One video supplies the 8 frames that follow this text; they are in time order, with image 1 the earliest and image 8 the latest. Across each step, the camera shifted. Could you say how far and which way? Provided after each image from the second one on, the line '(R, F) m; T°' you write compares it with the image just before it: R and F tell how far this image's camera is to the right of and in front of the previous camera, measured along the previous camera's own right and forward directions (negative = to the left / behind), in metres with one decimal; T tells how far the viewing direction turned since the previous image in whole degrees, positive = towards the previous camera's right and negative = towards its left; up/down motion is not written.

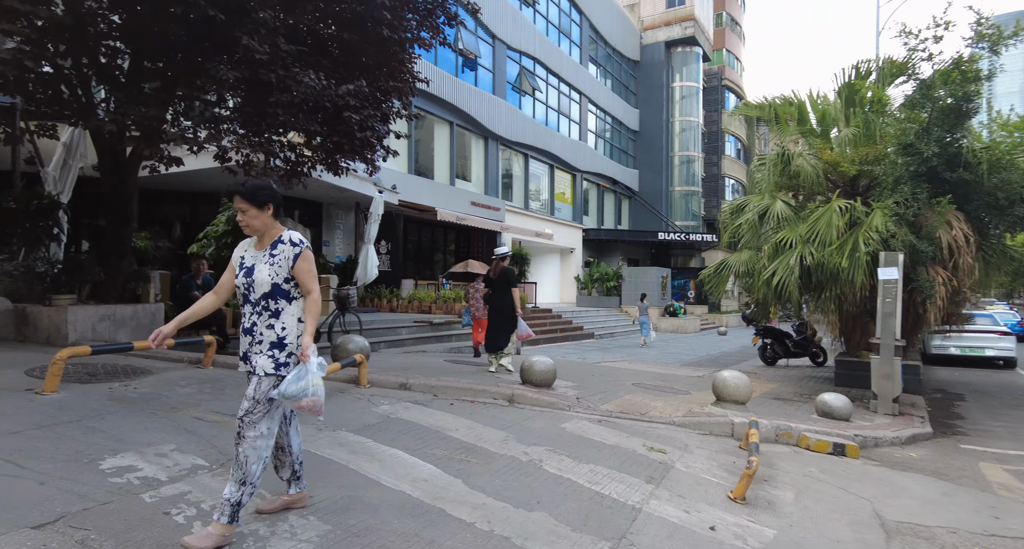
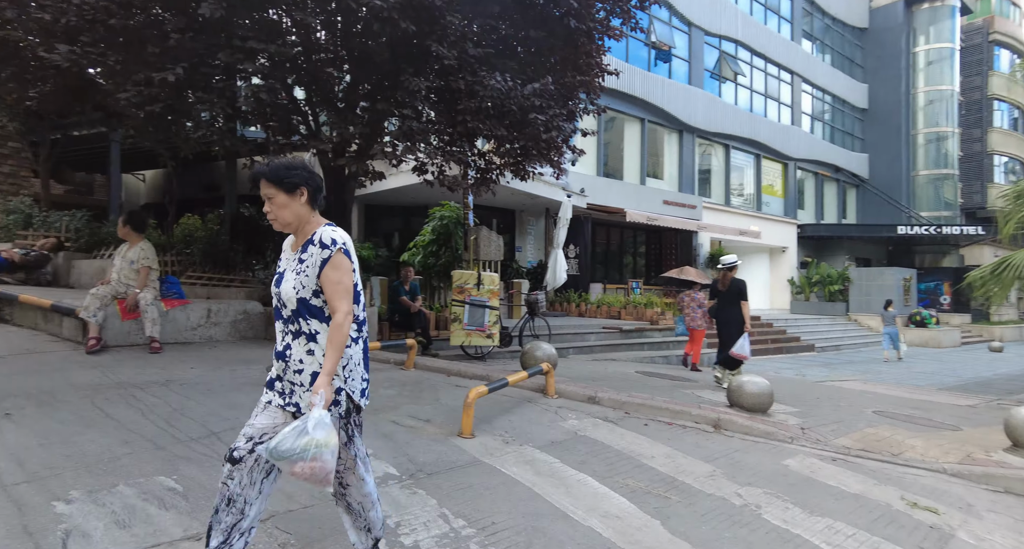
(-0.1, +0.5) m; -20°
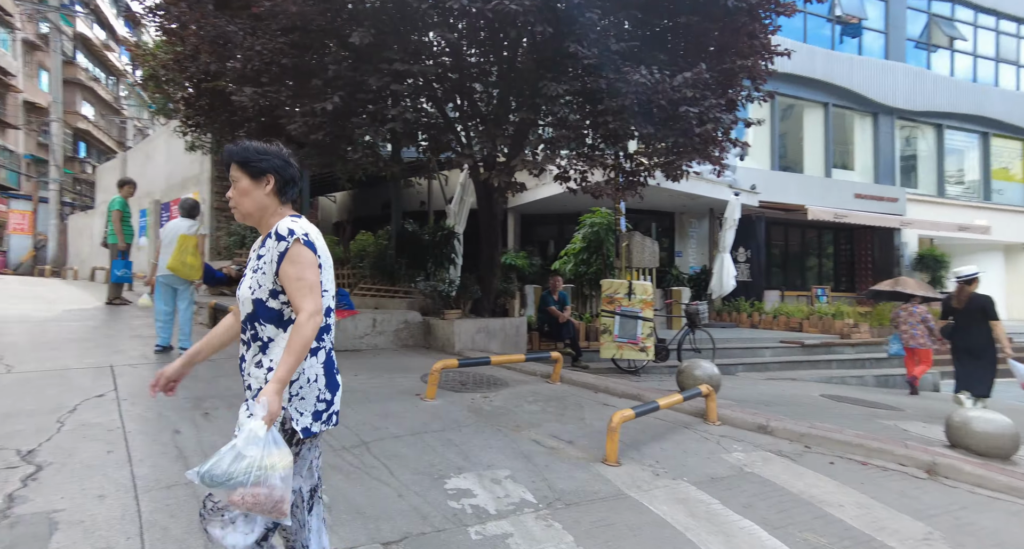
(+0.1, +0.3) m; -17°
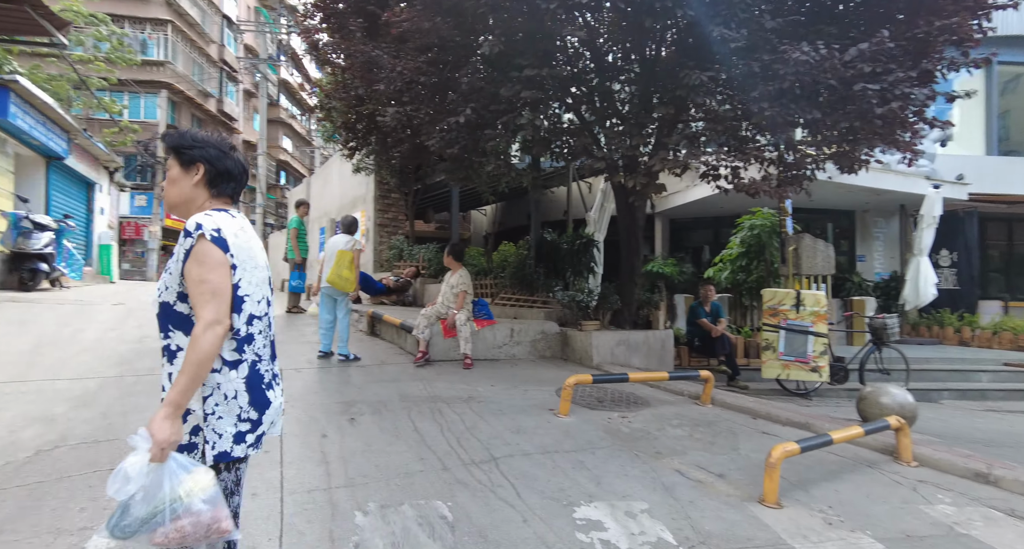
(+0.1, +0.2) m; -16°
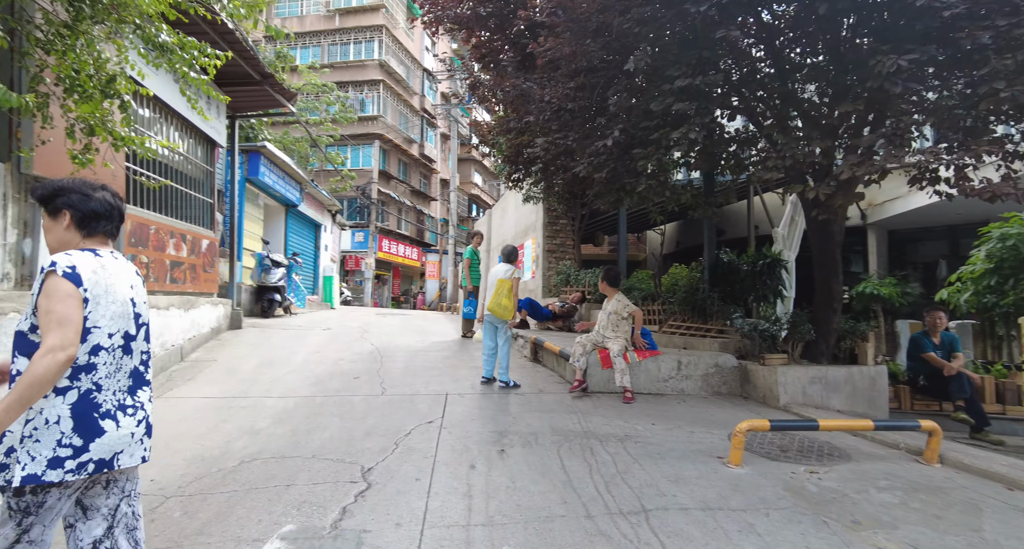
(+0.2, +0.2) m; -19°
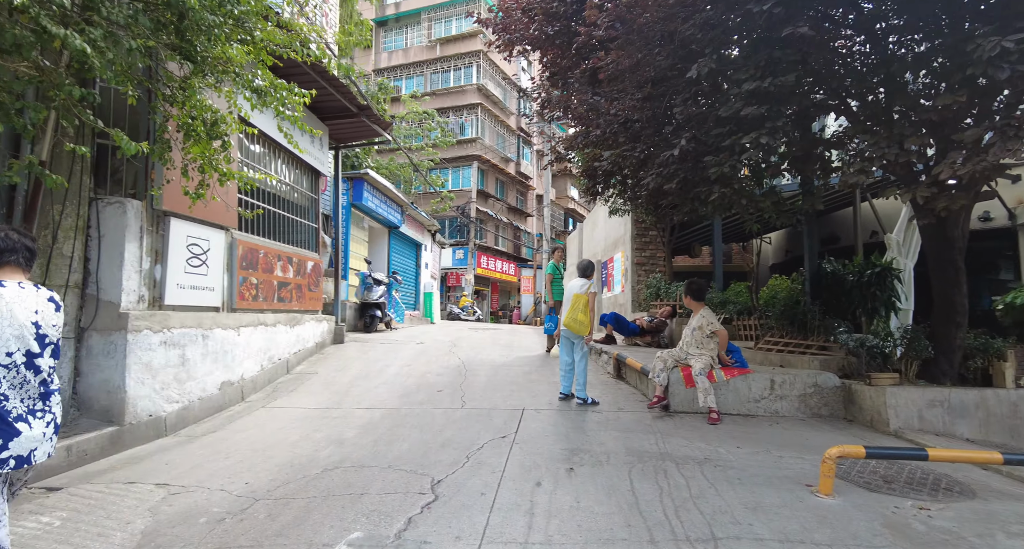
(+0.2, 0.0) m; -10°
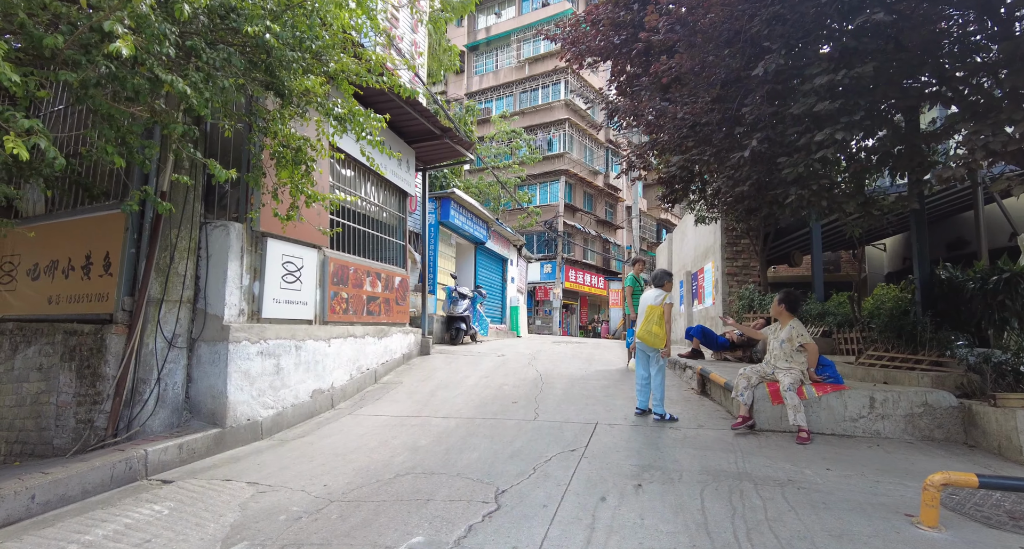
(+0.2, 0.0) m; -10°
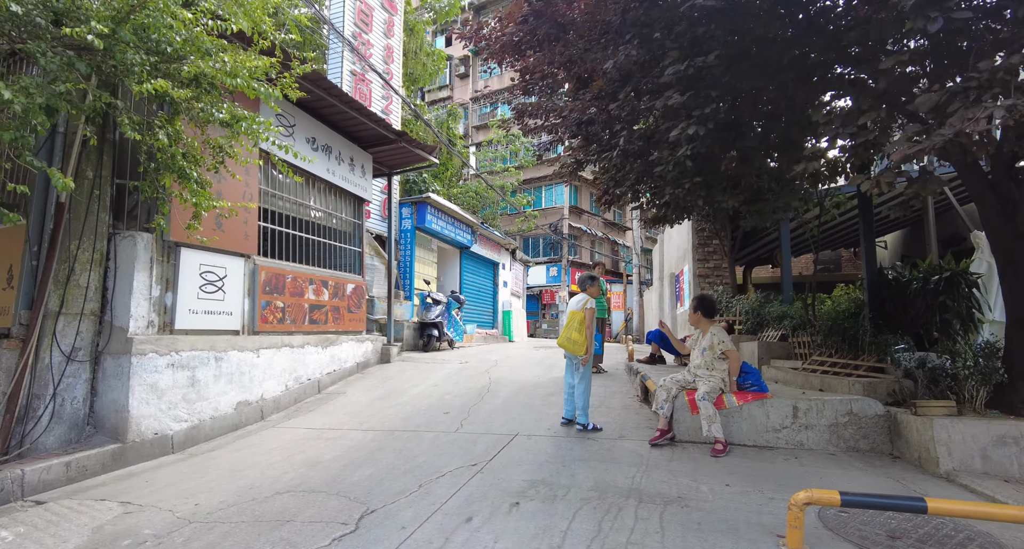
(+1.0, +0.2) m; -1°
